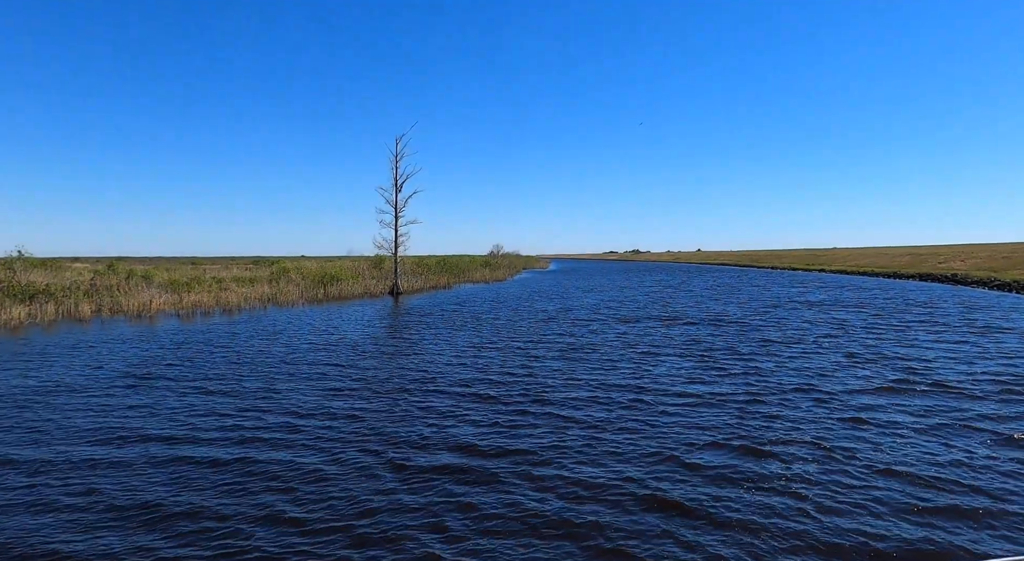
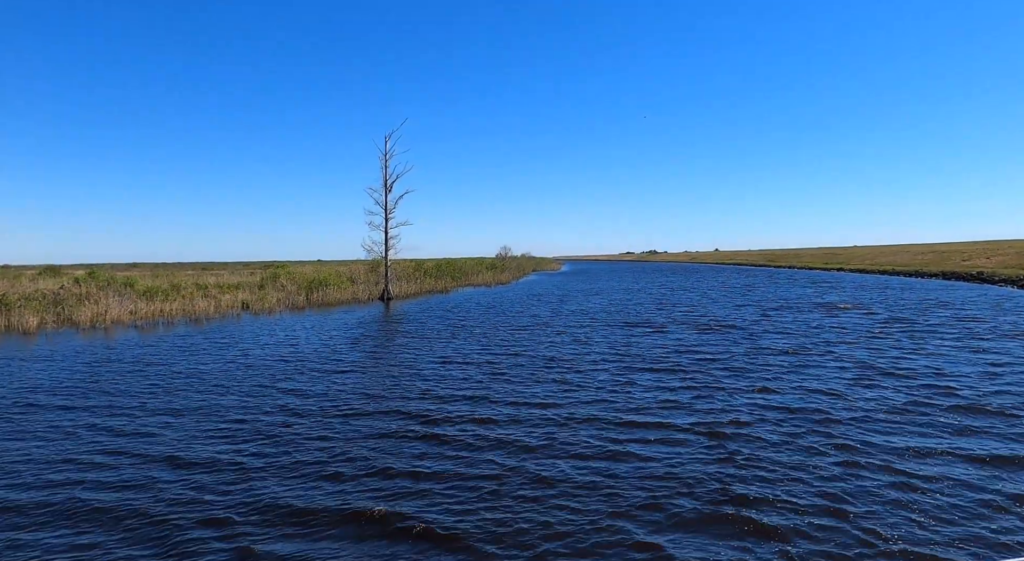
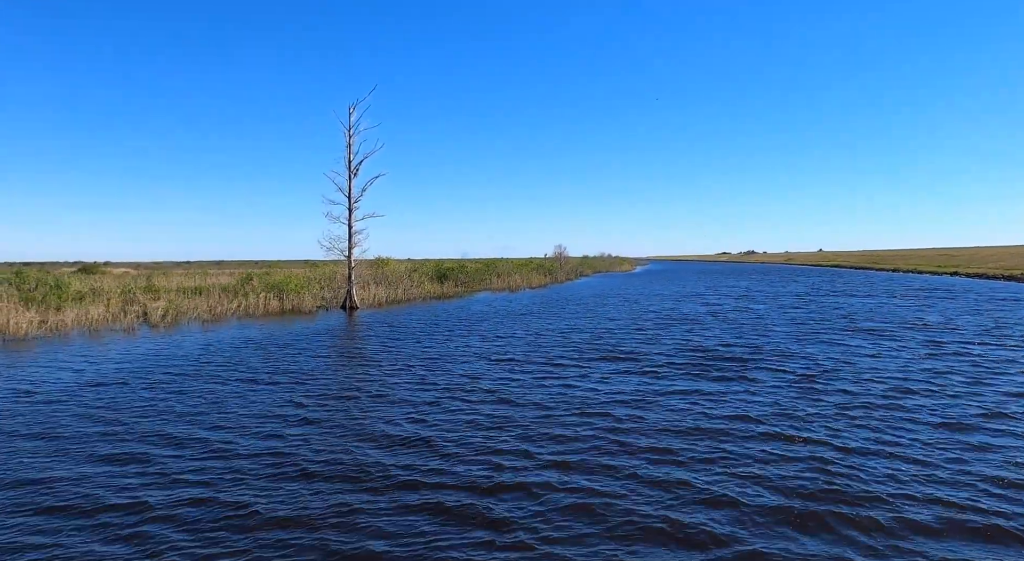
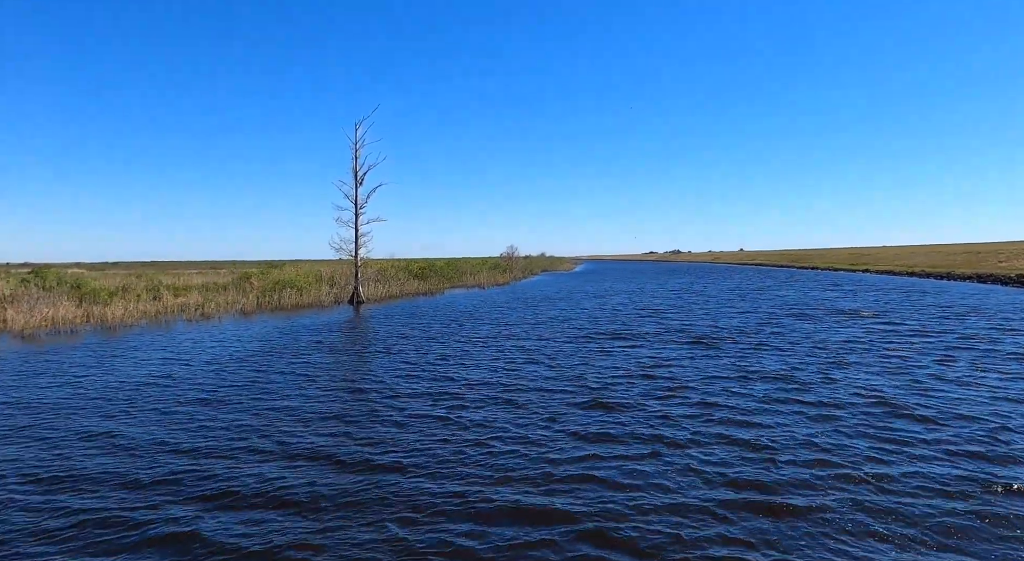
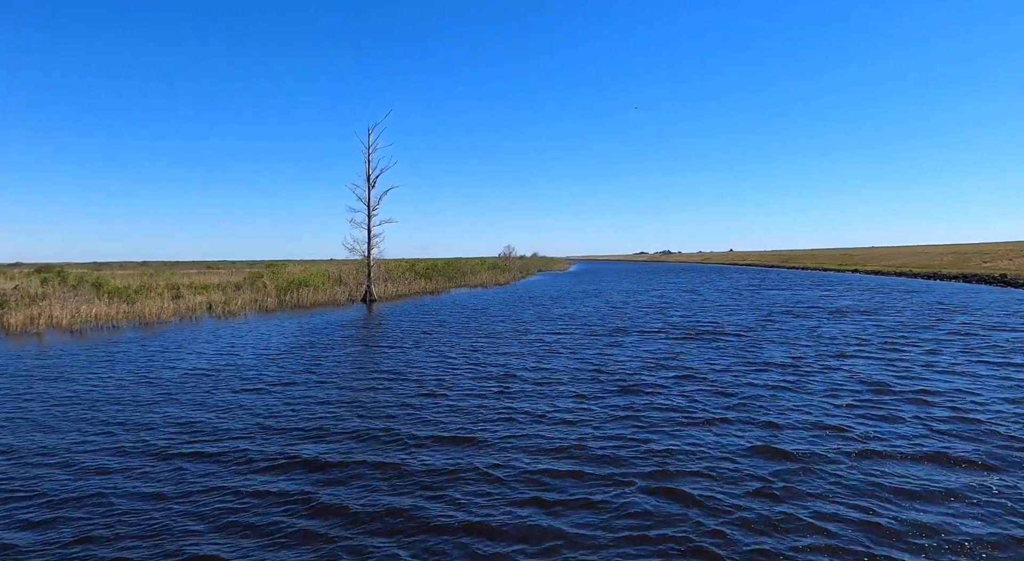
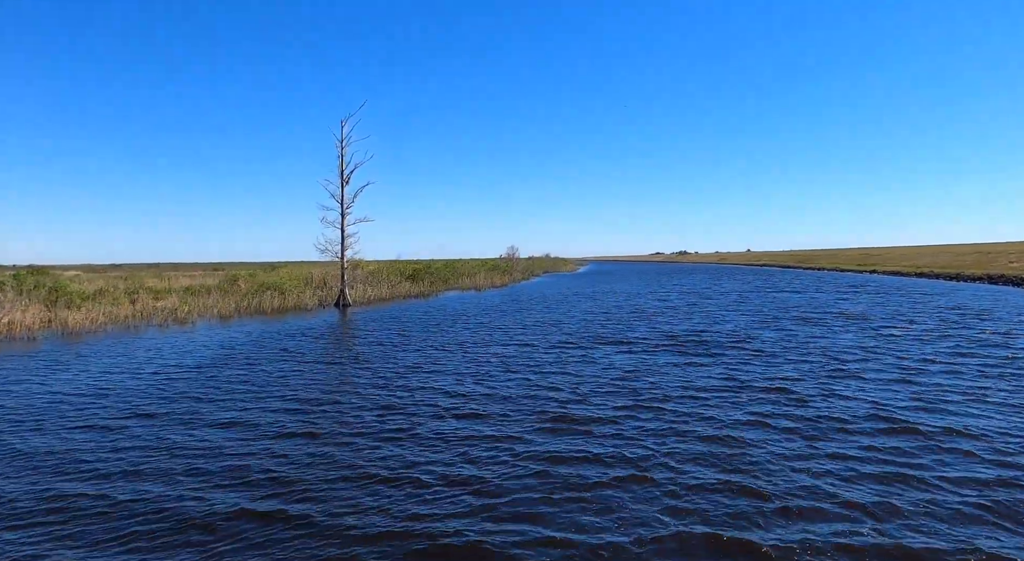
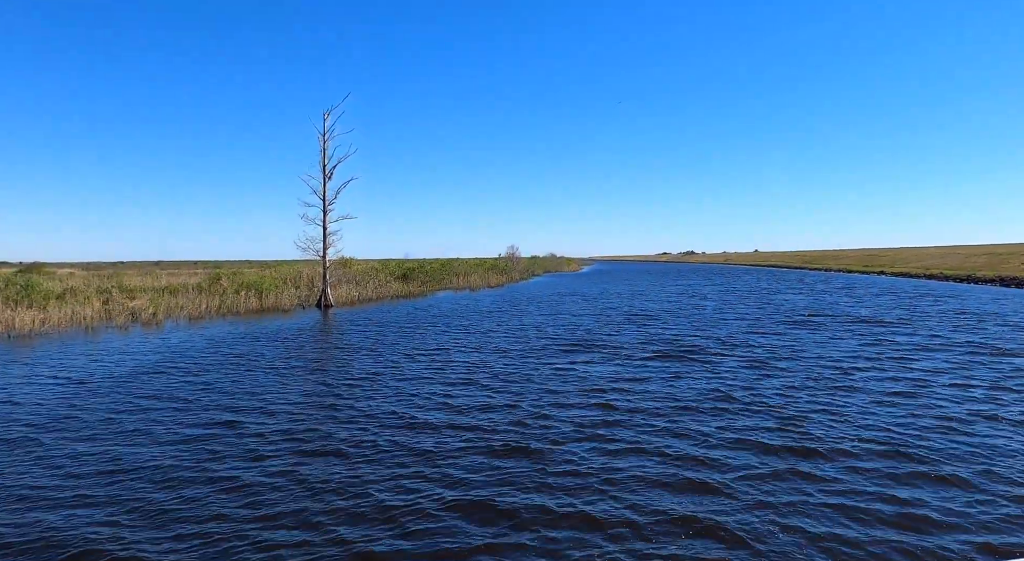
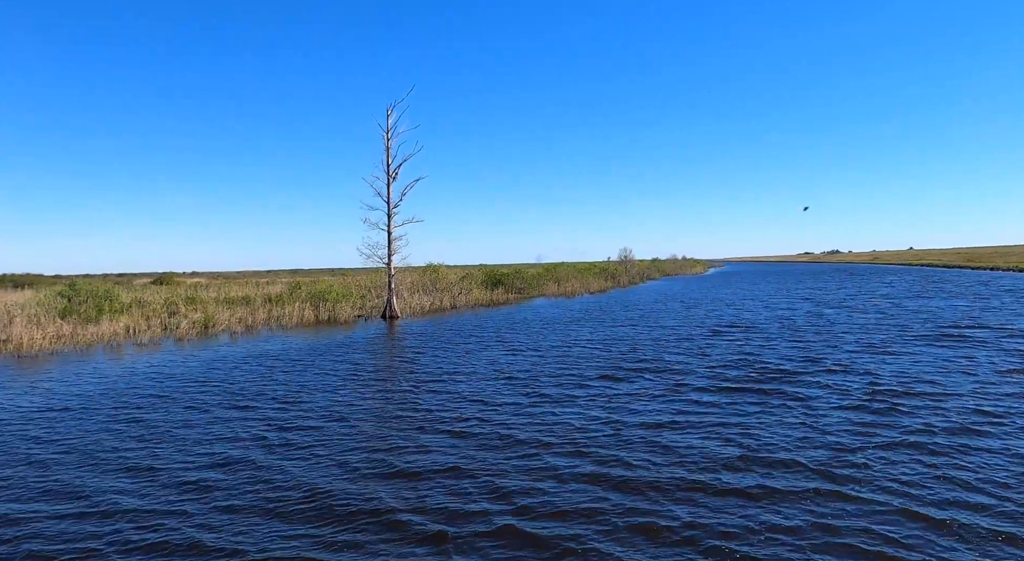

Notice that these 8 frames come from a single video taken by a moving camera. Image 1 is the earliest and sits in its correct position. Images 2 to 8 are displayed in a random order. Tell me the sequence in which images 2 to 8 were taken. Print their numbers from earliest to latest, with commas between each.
2, 5, 4, 6, 7, 3, 8
